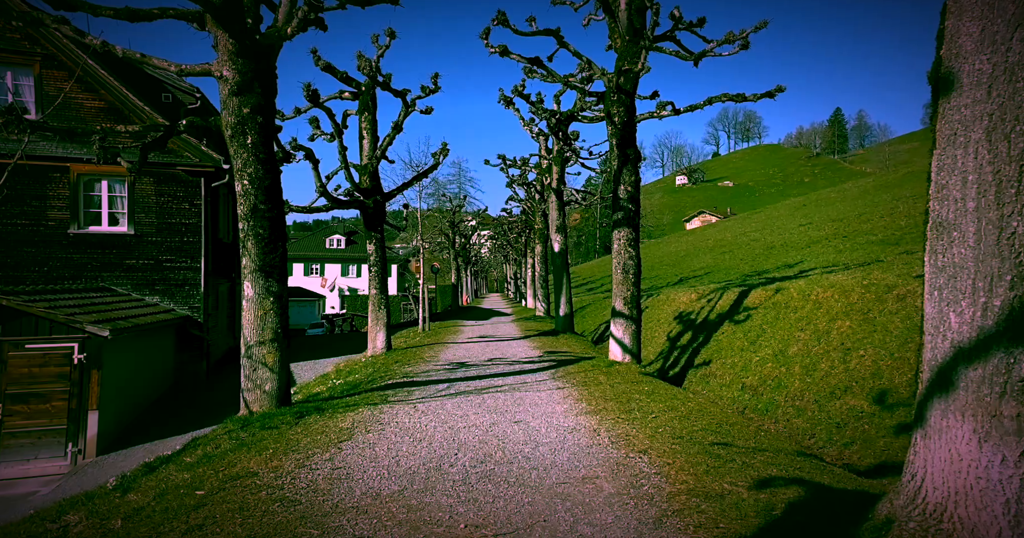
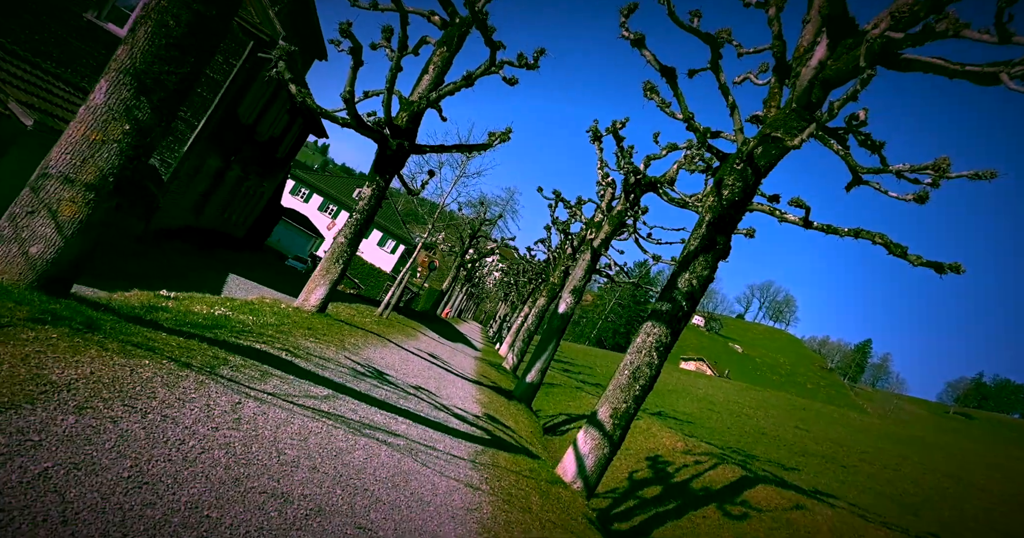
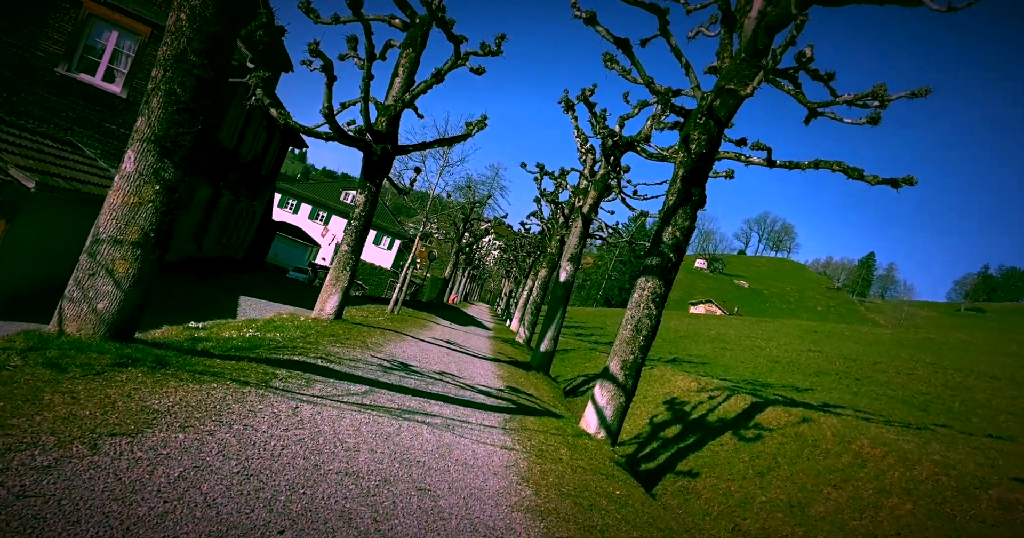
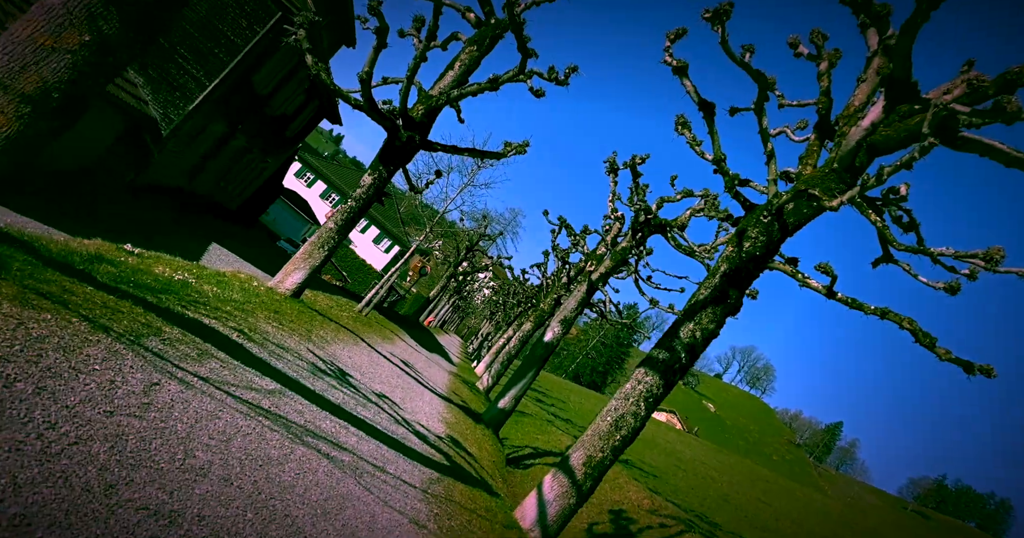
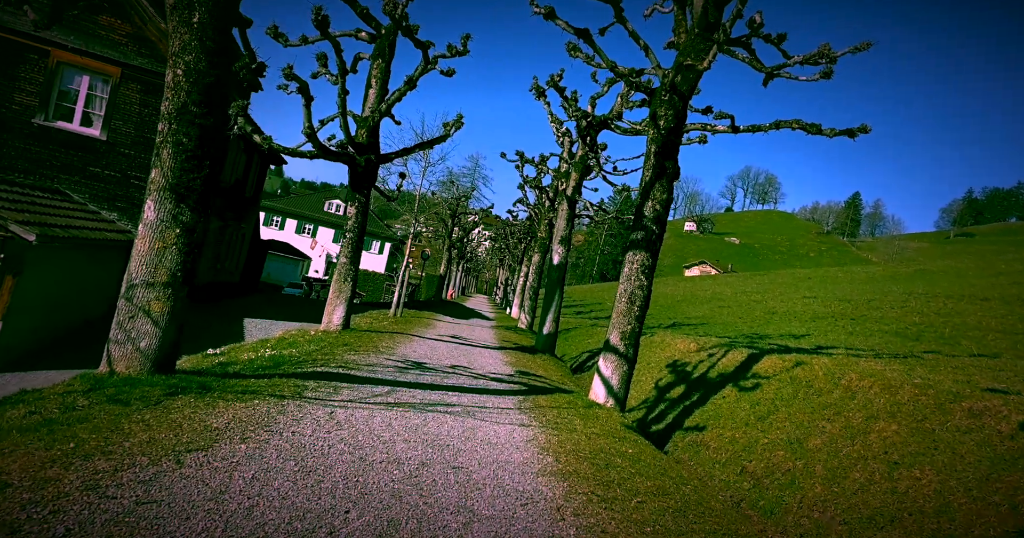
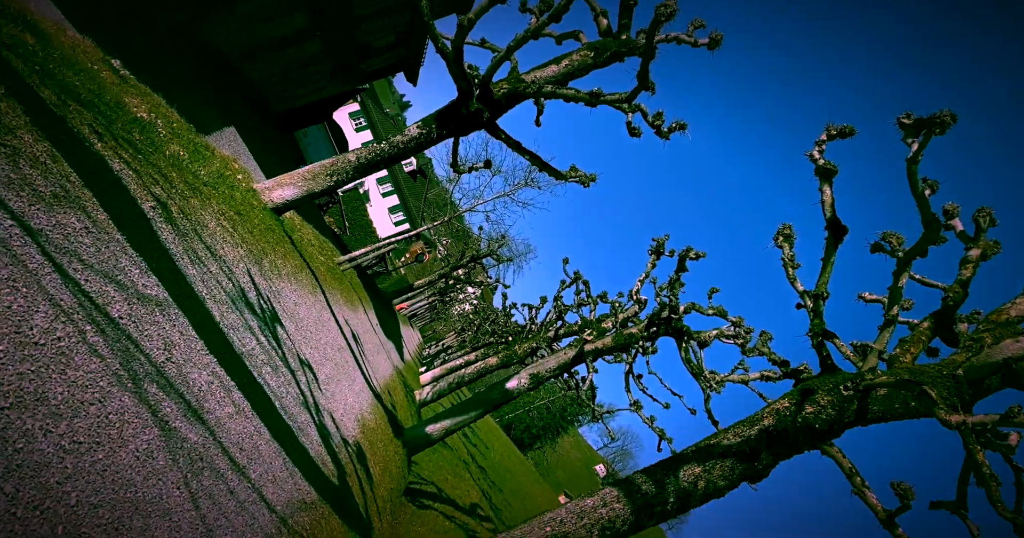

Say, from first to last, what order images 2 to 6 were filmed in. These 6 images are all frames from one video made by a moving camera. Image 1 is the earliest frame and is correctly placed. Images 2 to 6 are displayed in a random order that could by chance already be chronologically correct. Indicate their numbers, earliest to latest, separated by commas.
5, 3, 2, 4, 6
